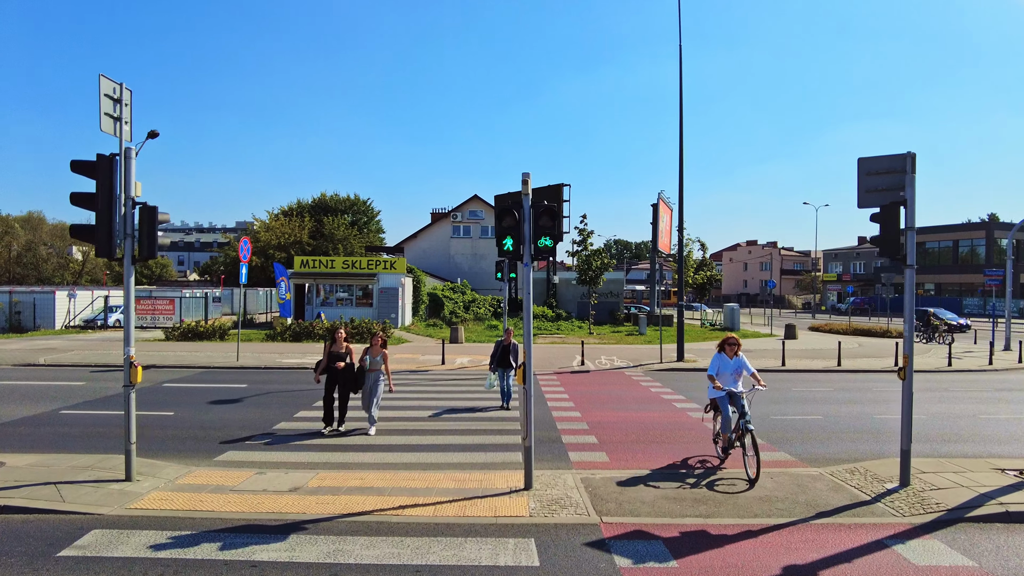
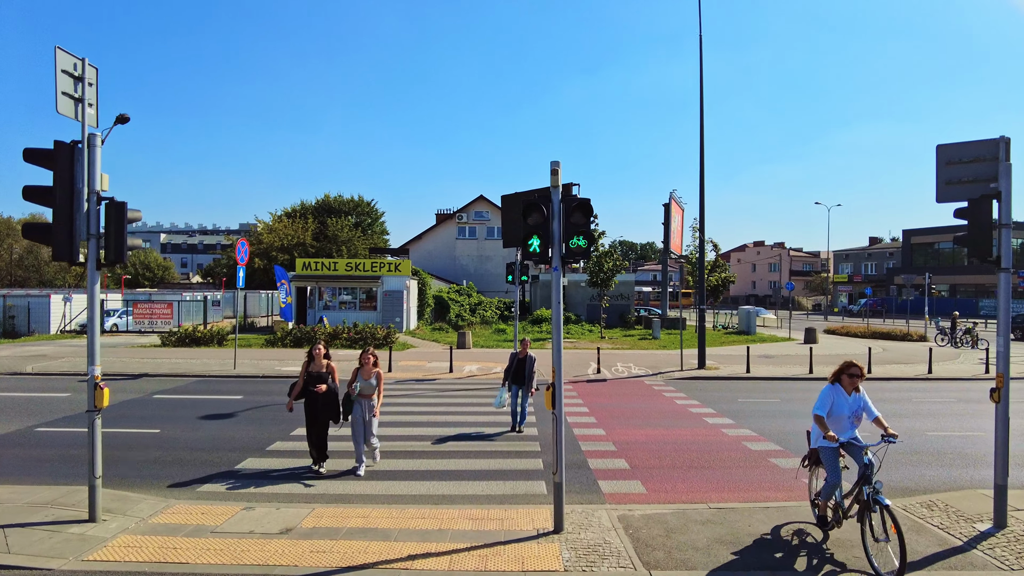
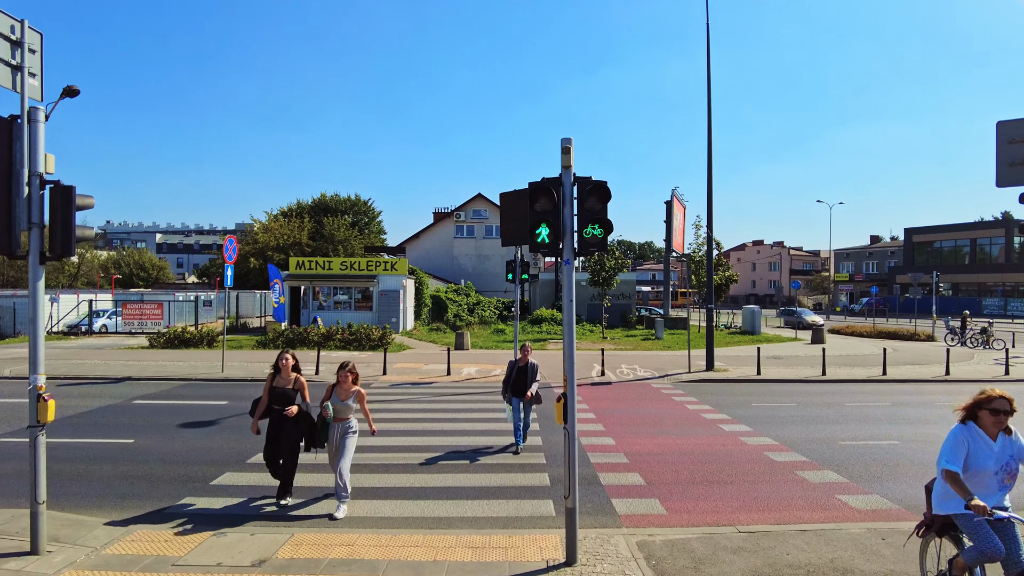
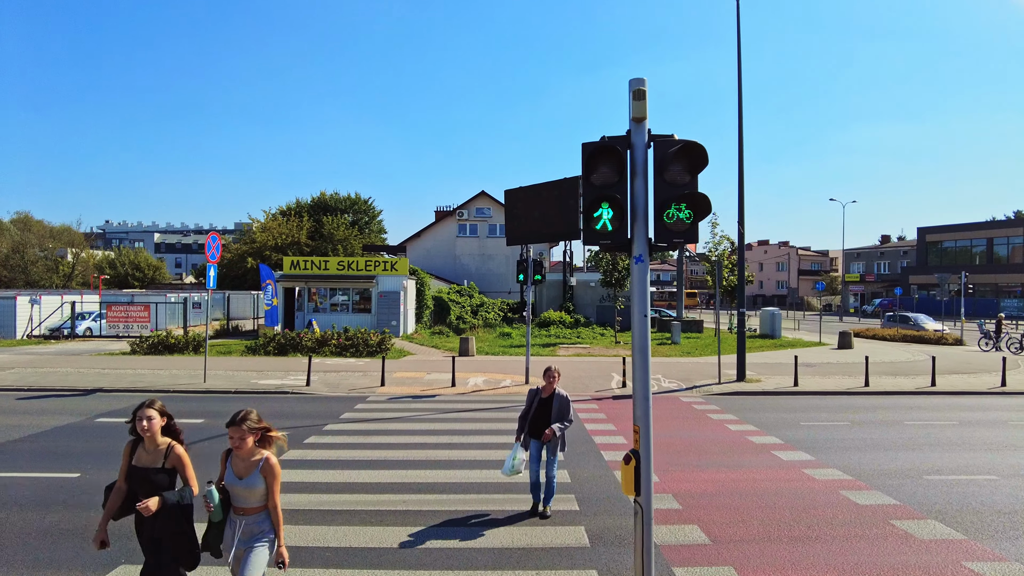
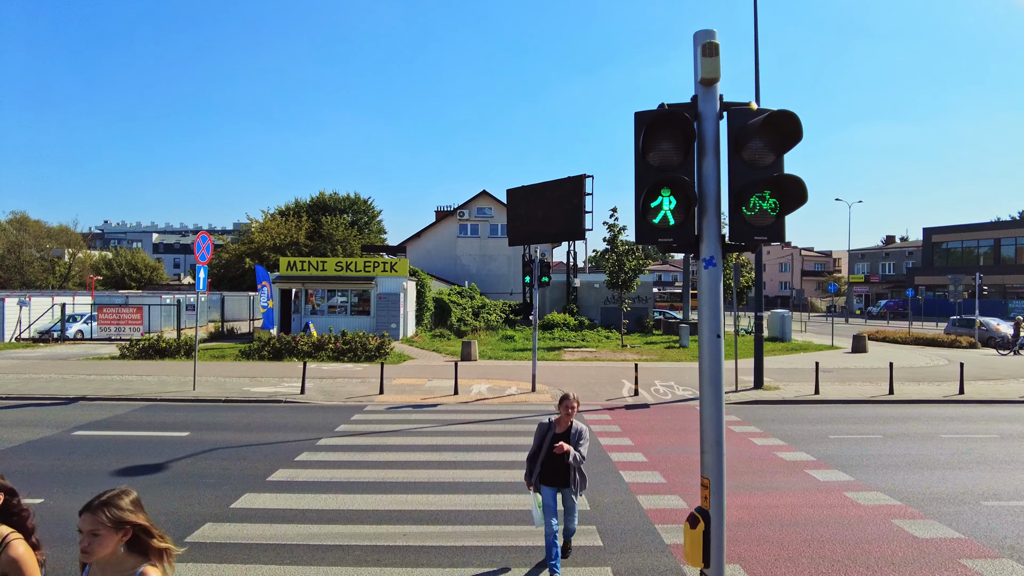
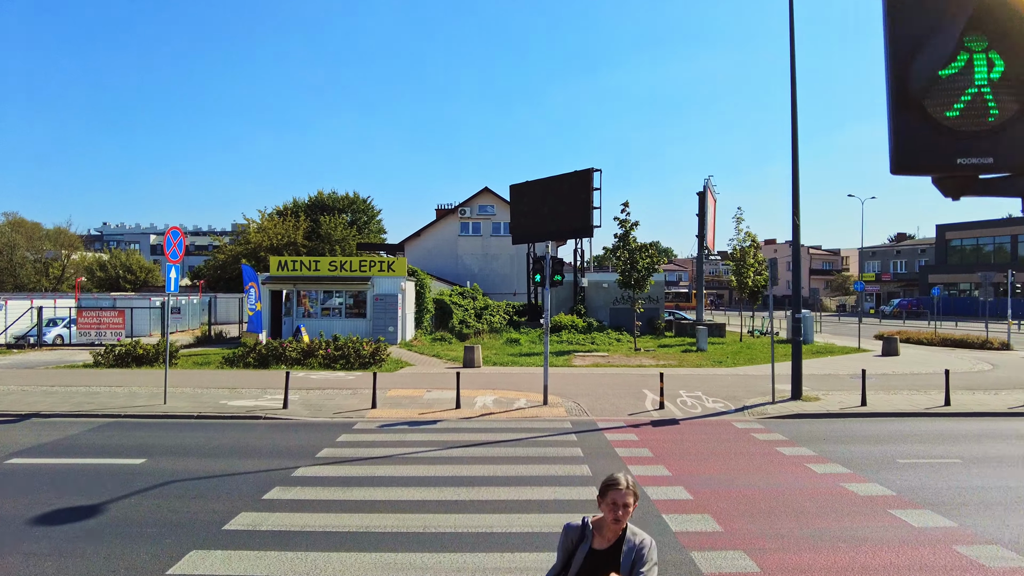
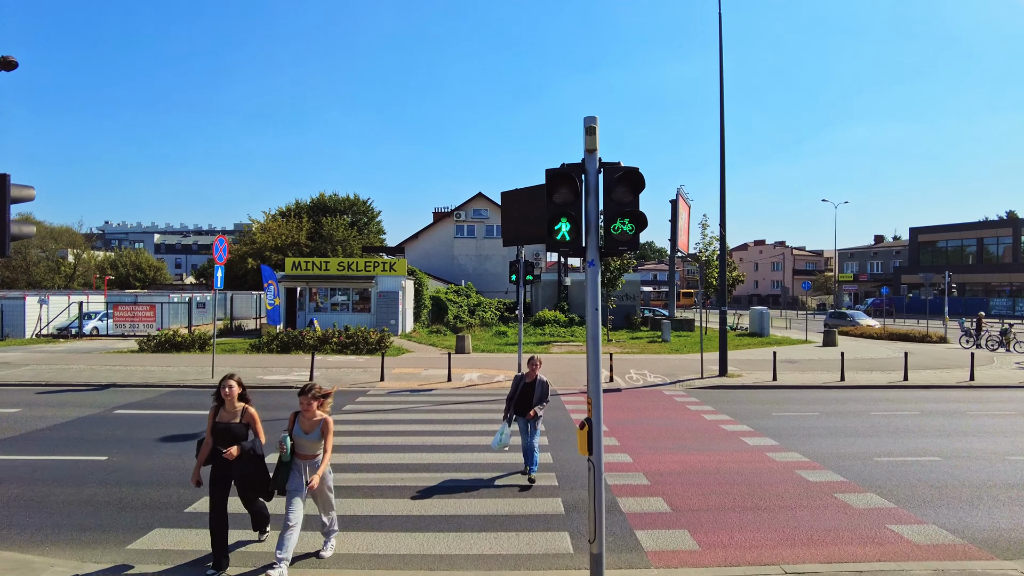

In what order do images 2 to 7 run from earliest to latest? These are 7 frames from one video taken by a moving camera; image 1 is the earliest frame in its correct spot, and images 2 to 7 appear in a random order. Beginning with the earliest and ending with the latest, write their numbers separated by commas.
2, 3, 7, 4, 5, 6
